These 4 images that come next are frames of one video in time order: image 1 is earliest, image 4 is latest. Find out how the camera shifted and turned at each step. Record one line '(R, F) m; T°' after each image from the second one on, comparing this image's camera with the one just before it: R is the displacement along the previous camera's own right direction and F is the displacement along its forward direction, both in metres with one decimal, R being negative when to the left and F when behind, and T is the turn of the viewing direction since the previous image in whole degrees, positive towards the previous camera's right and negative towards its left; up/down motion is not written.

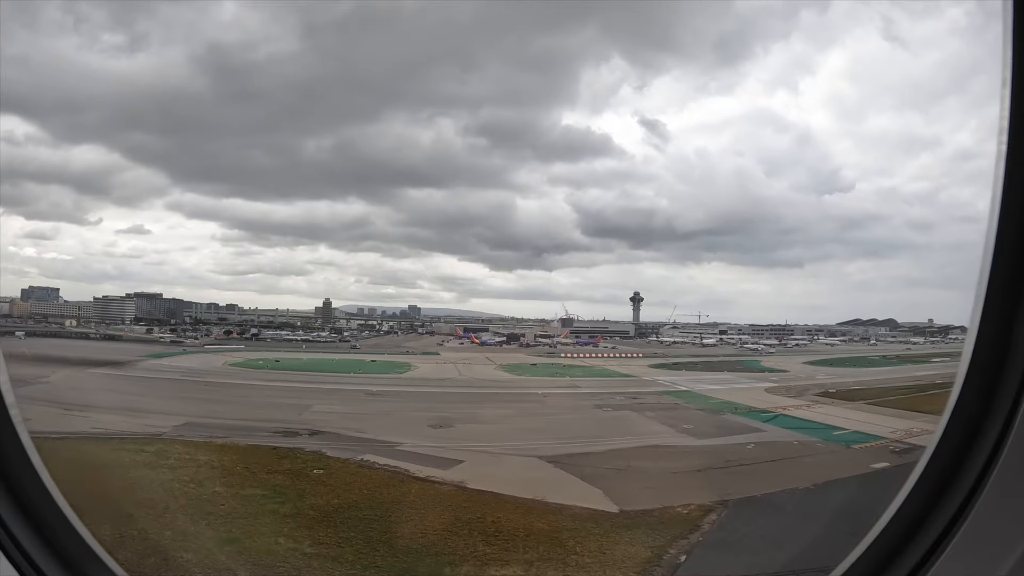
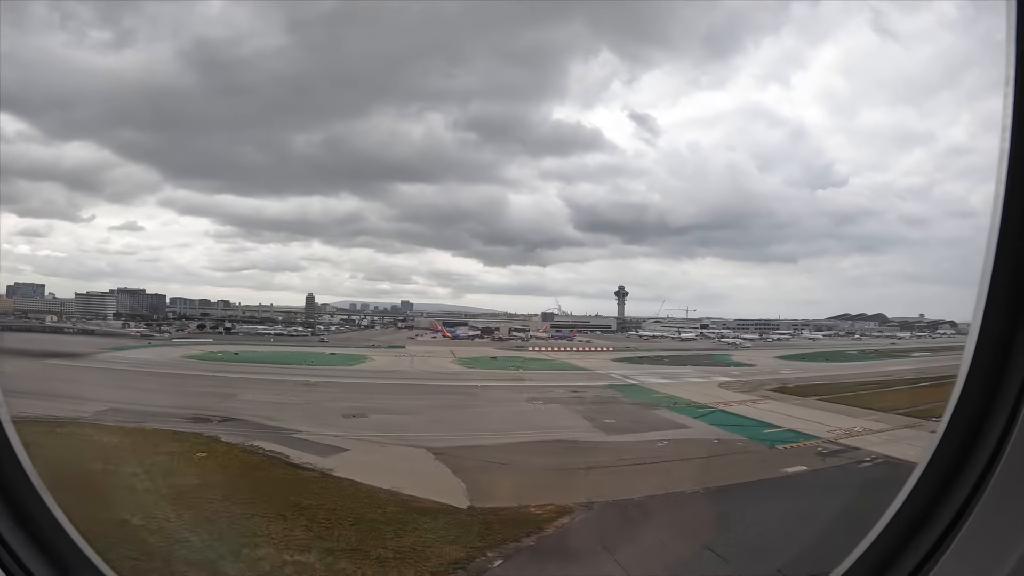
(+0.7, +0.1) m; 0°
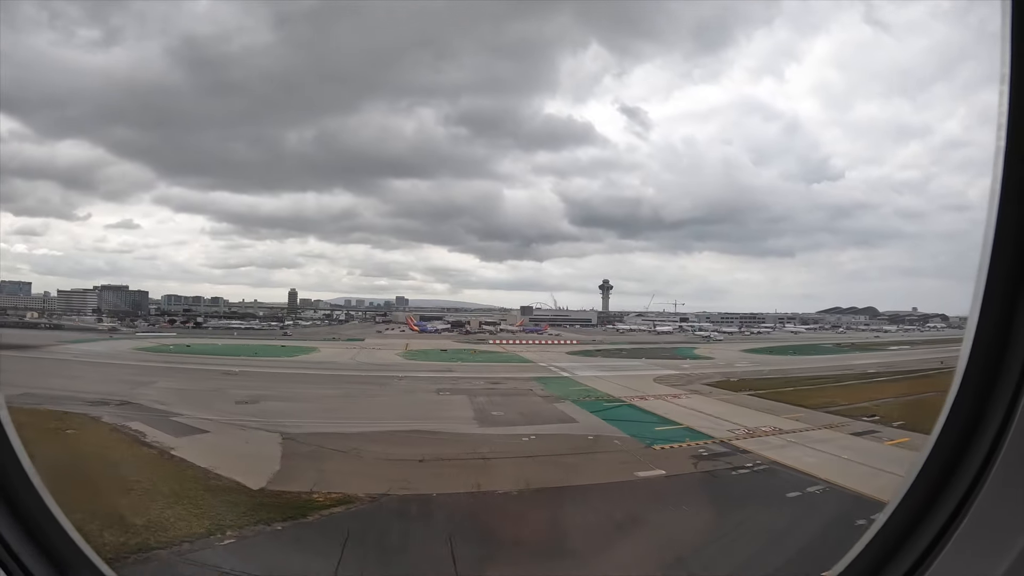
(+0.9, +0.1) m; -1°
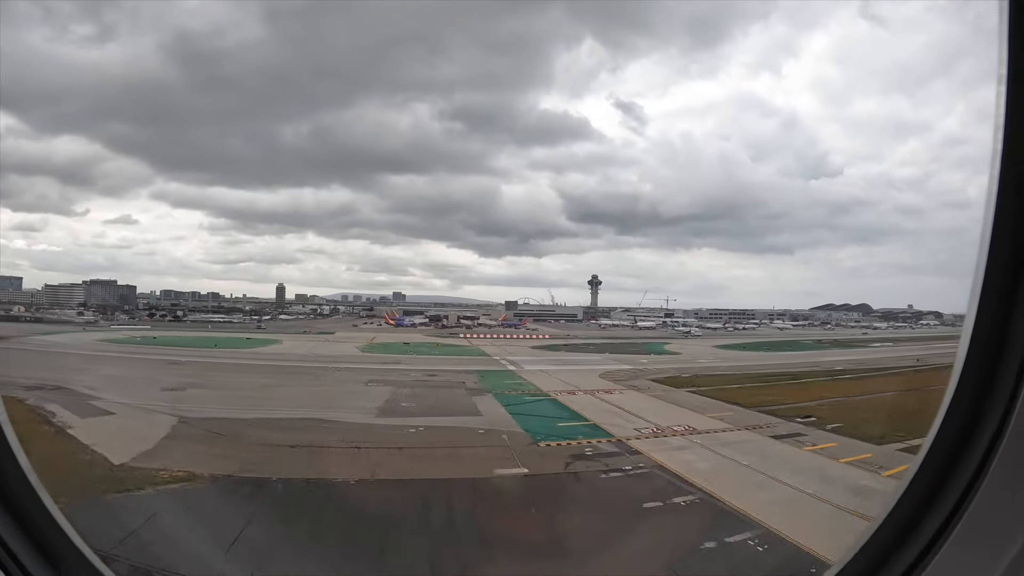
(+0.7, +0.1) m; -1°
